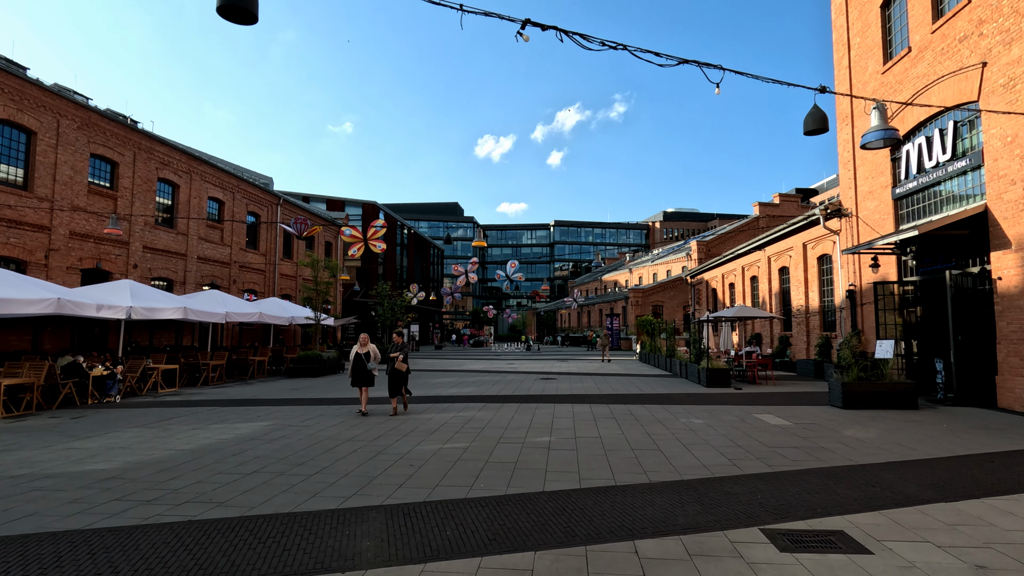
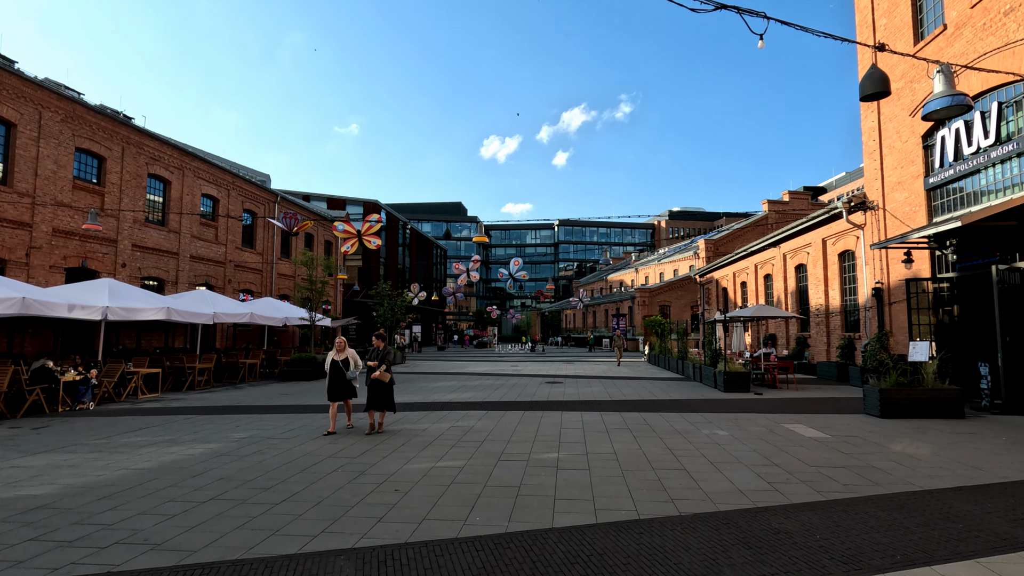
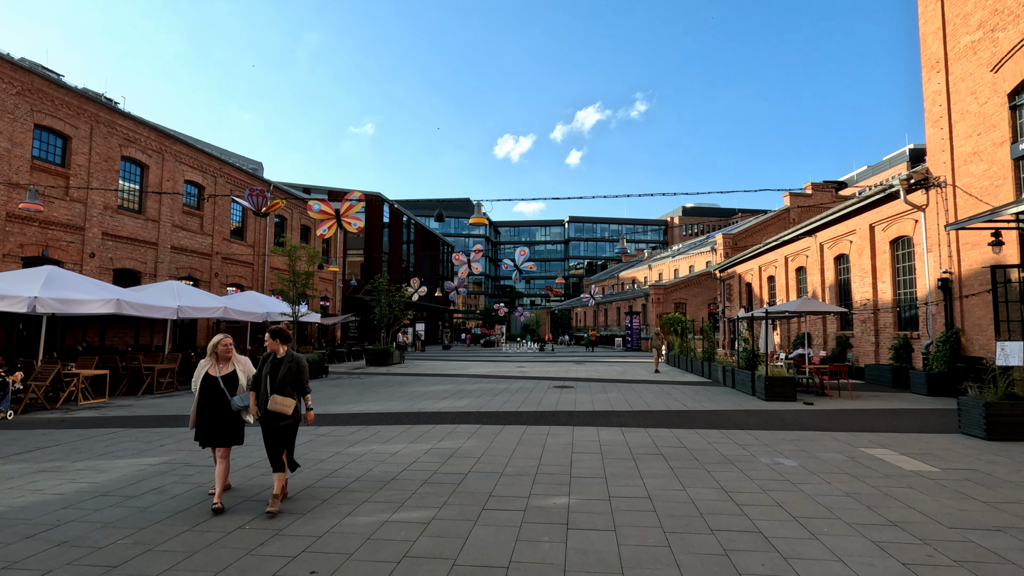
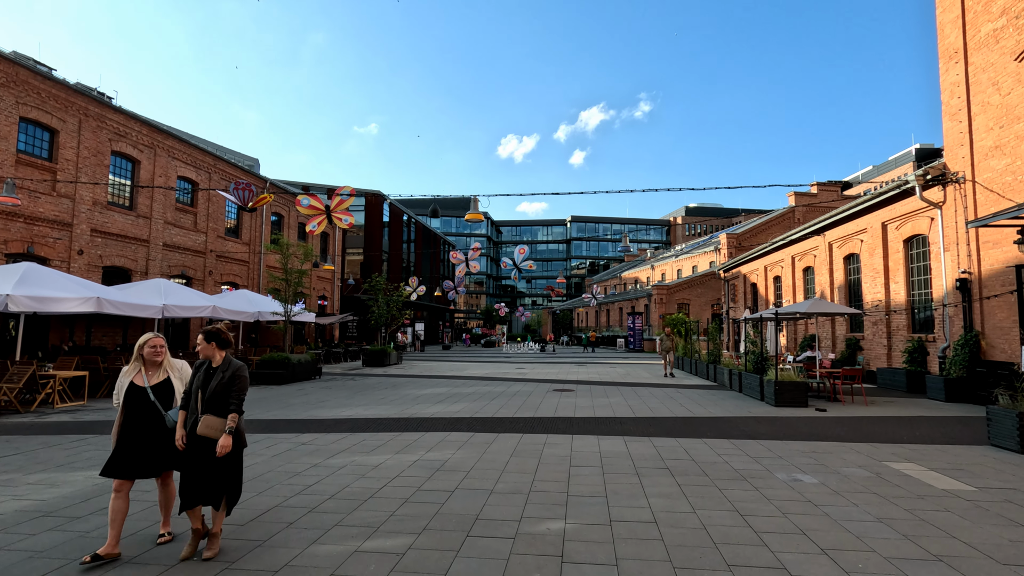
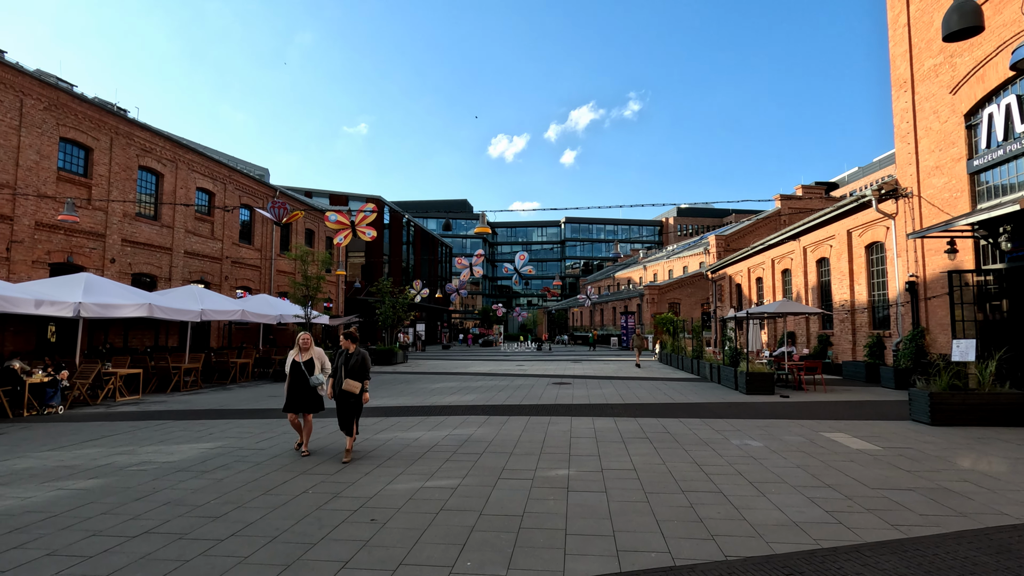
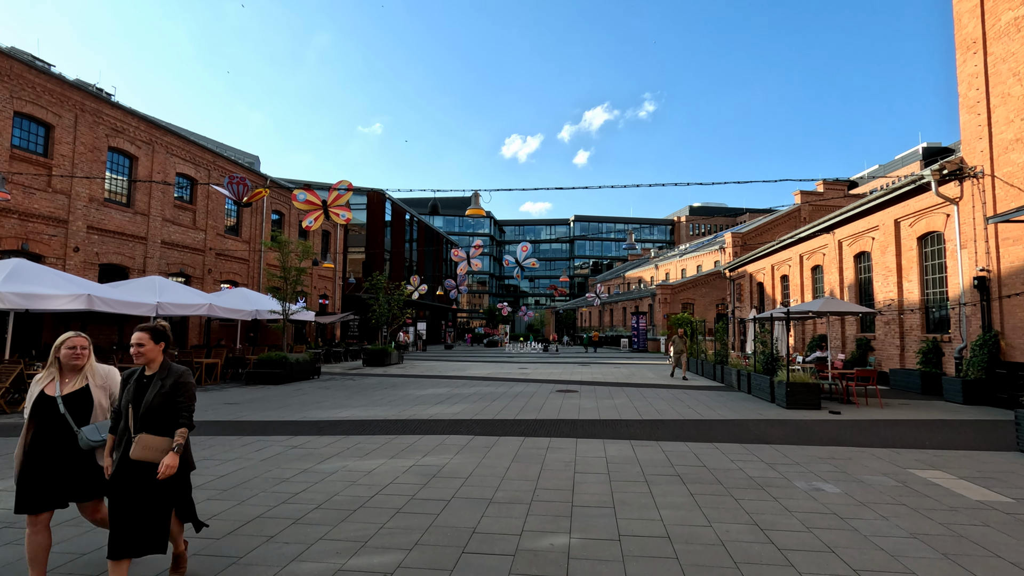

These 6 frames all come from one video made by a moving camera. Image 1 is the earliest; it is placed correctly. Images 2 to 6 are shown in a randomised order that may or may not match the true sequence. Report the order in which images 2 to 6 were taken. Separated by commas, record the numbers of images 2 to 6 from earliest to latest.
2, 5, 3, 4, 6
